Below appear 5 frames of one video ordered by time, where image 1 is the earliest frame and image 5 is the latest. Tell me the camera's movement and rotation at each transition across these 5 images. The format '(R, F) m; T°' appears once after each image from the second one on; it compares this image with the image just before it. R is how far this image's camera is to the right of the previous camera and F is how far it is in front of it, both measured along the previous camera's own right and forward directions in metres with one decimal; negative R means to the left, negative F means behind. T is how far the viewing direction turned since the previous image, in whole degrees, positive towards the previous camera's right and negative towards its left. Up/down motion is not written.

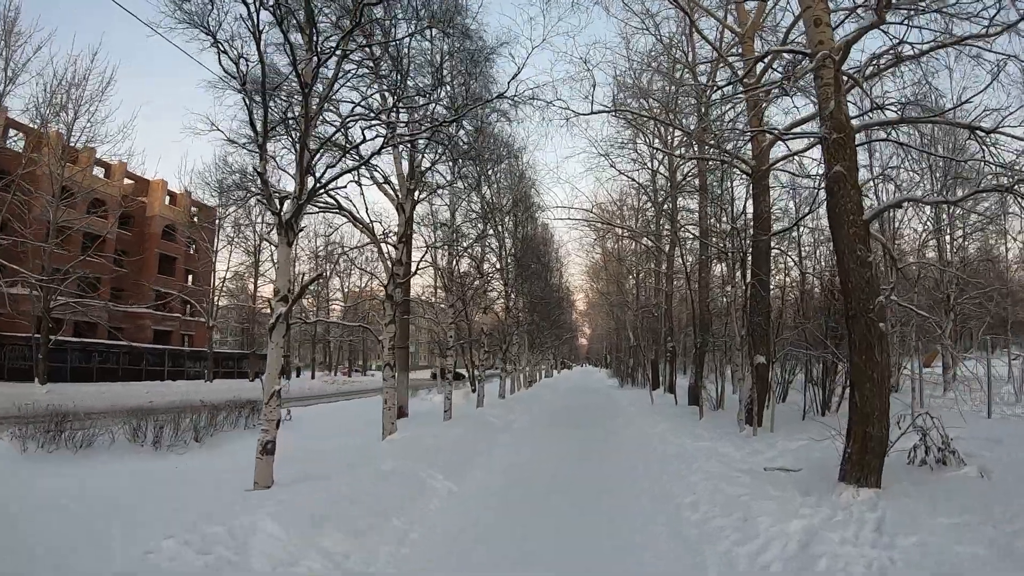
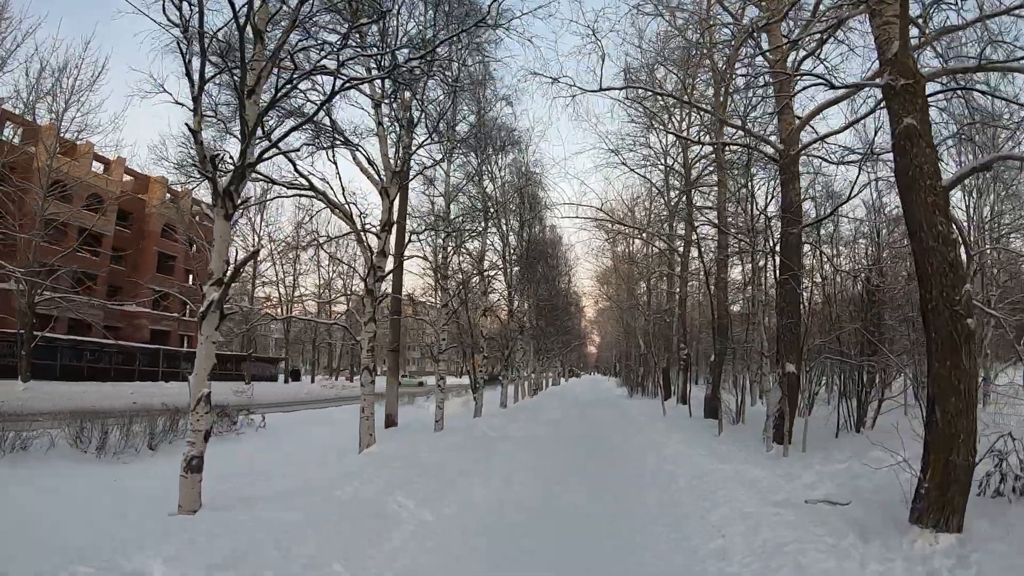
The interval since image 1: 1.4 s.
(+0.3, +1.3) m; -1°
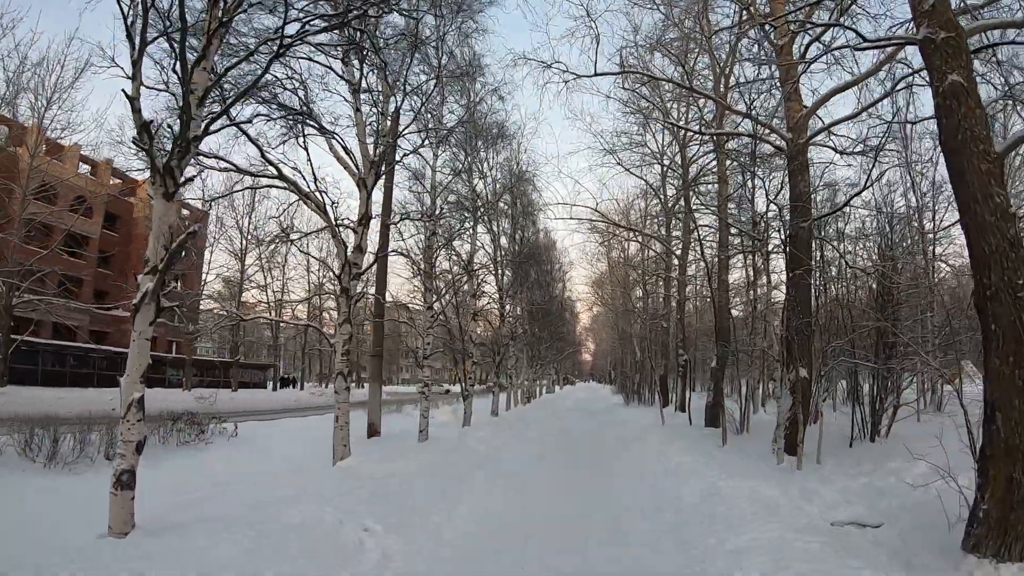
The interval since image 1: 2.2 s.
(+0.1, +0.8) m; 0°
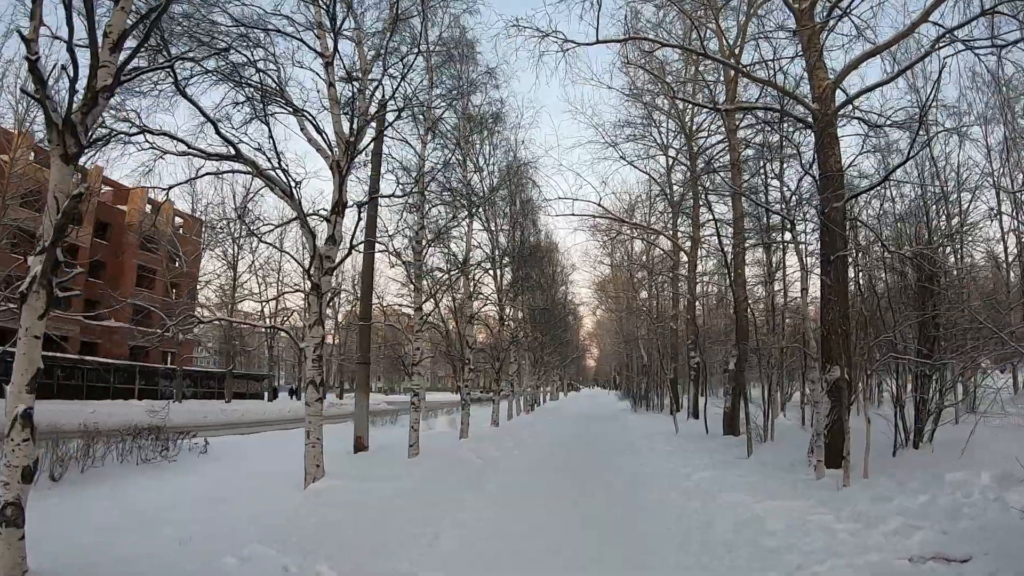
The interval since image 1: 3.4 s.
(+0.1, +1.1) m; 0°
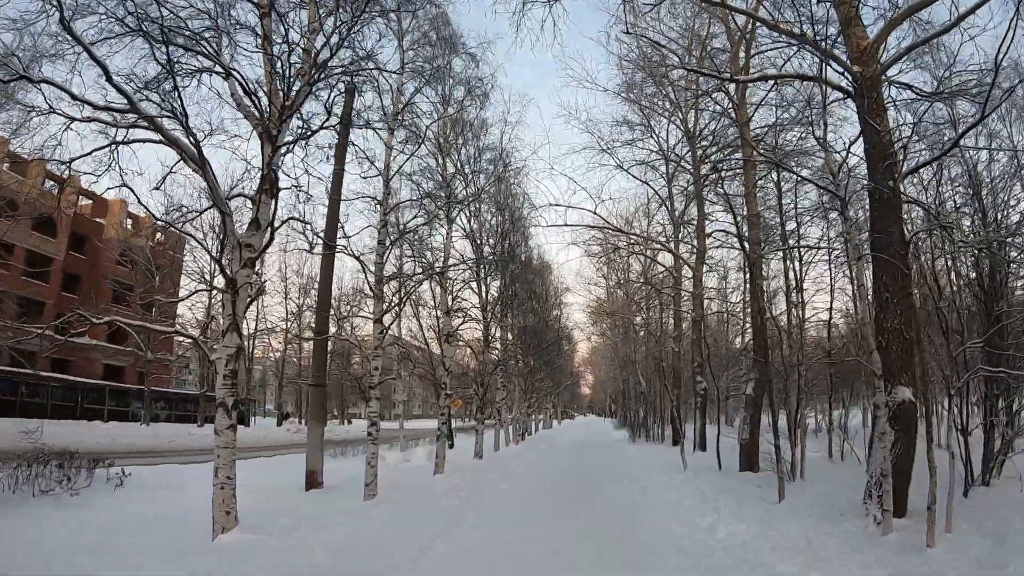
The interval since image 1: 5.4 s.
(+0.3, +1.7) m; 0°
